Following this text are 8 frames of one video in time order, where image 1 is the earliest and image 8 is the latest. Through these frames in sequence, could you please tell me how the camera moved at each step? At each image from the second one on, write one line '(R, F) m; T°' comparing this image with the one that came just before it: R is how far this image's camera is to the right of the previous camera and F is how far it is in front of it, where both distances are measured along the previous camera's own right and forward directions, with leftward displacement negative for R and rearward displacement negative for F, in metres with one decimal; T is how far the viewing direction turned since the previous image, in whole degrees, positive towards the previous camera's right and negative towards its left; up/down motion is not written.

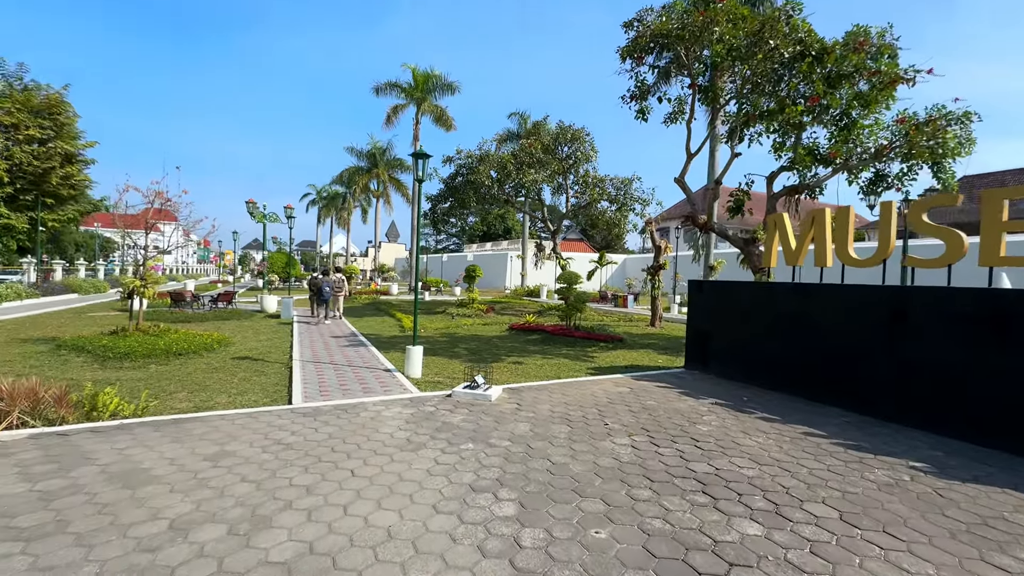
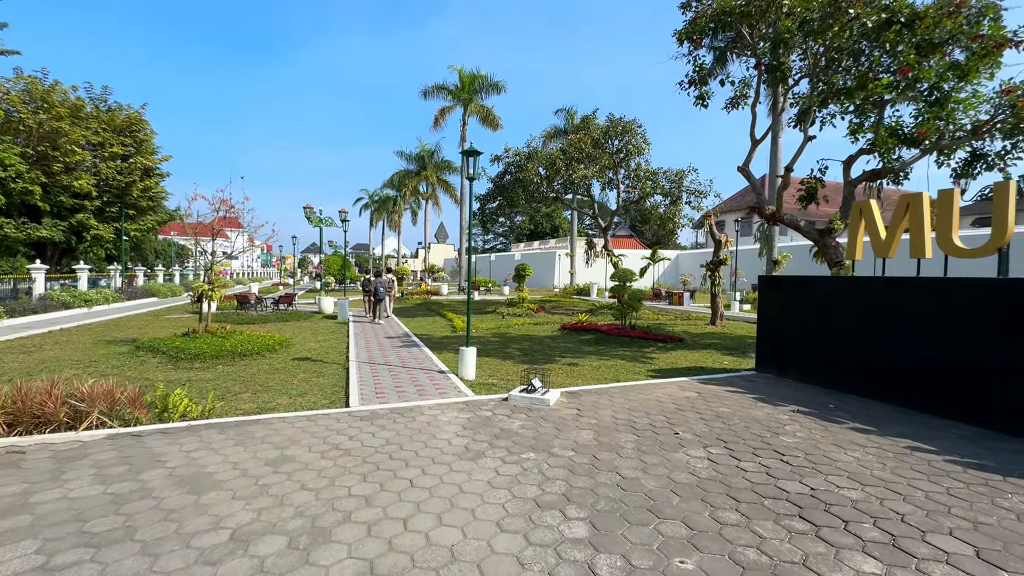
(-0.1, +0.2) m; -6°
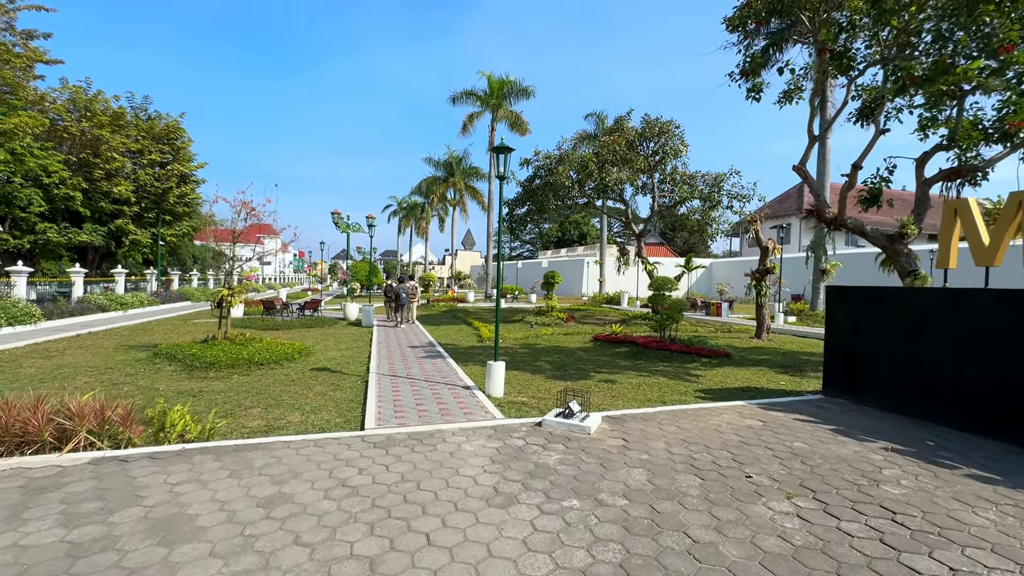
(-0.1, +0.7) m; -3°
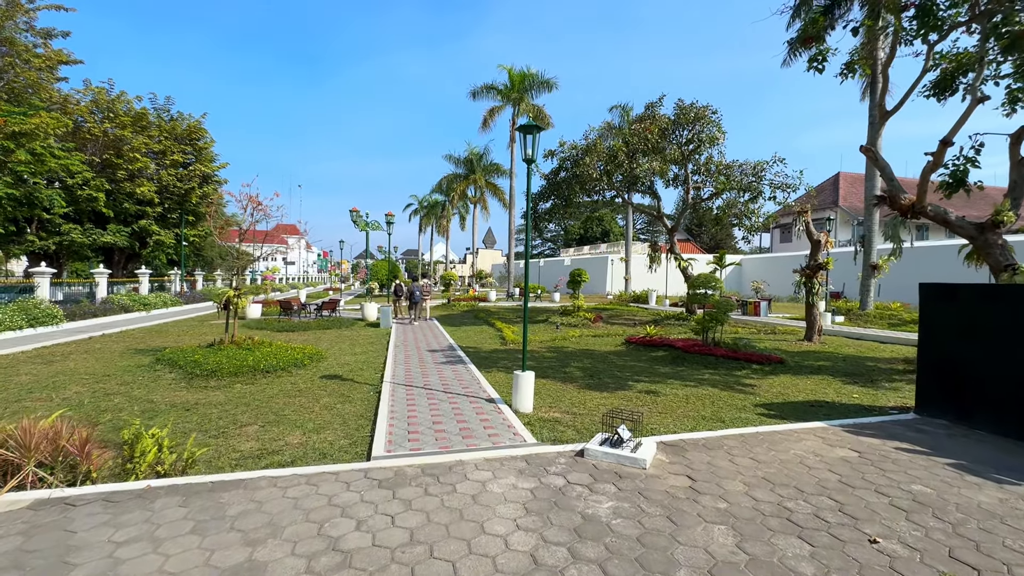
(-0.1, +0.9) m; -3°
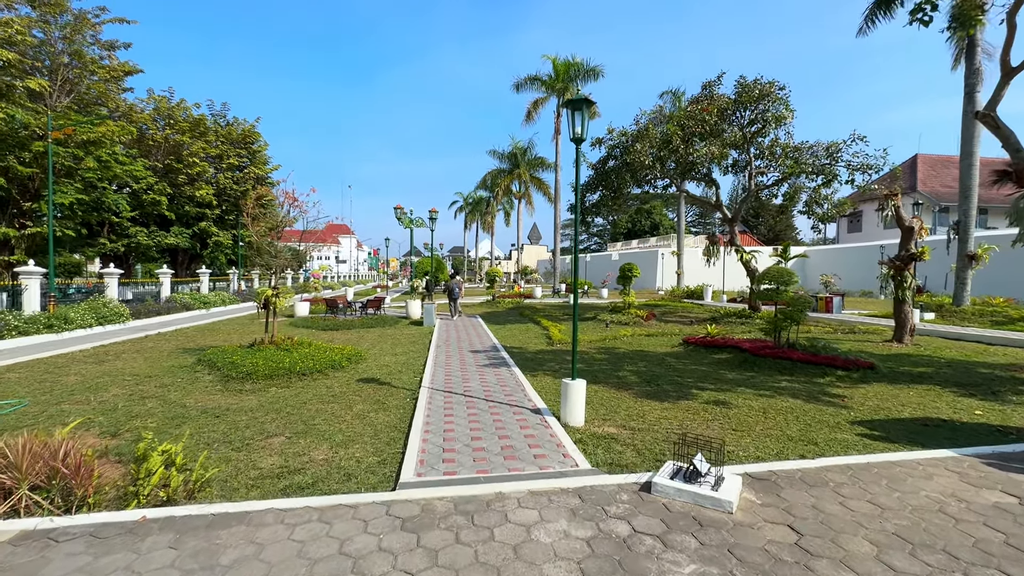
(0.0, +0.7) m; -6°
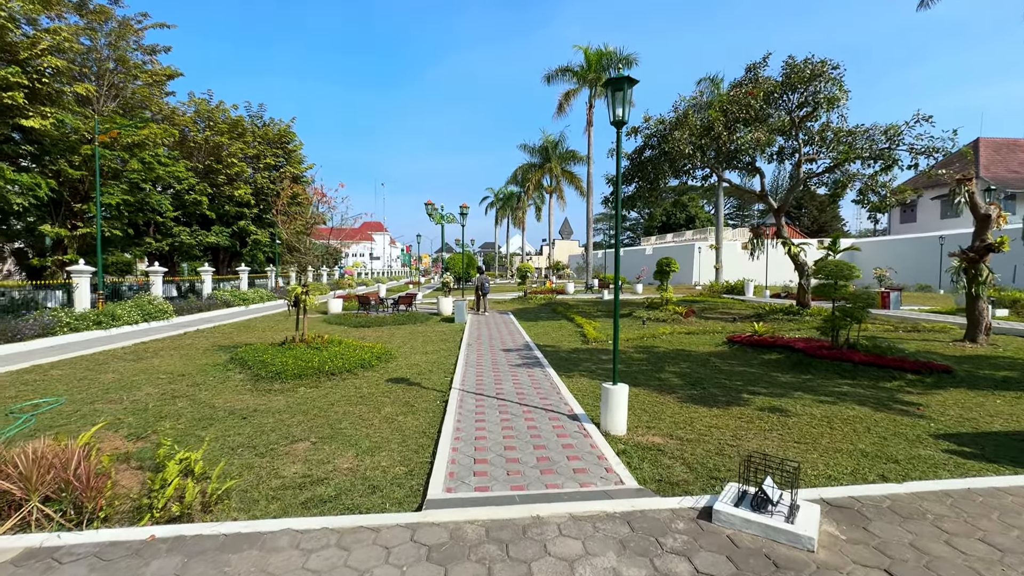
(0.0, +0.4) m; -4°
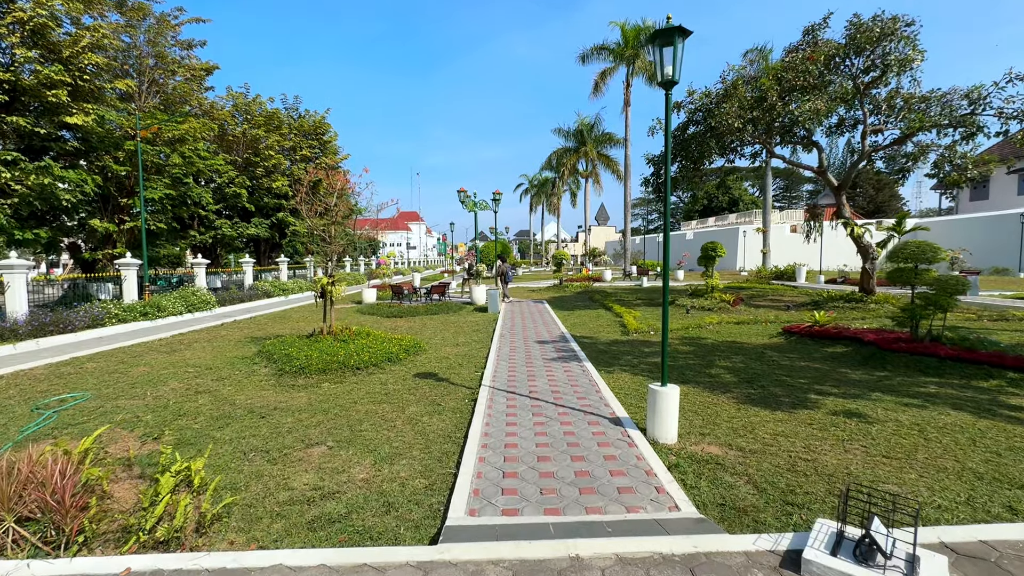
(0.0, +0.6) m; -4°
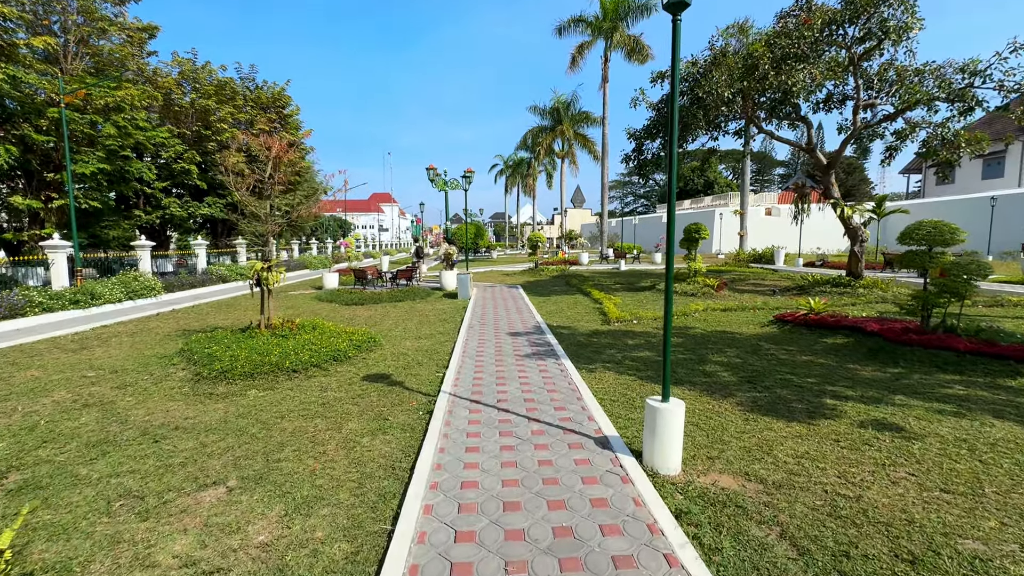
(+0.1, +1.0) m; +3°
